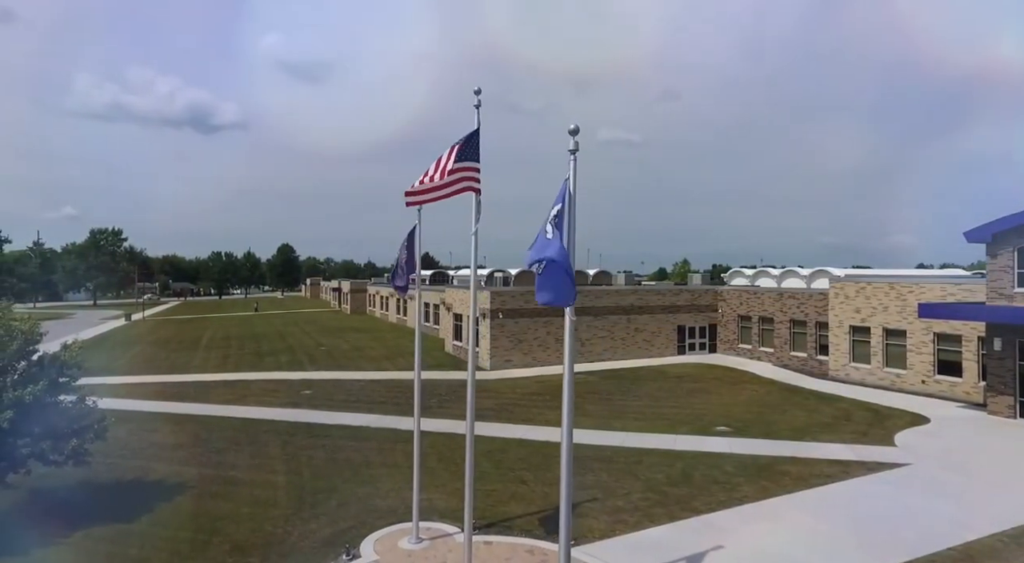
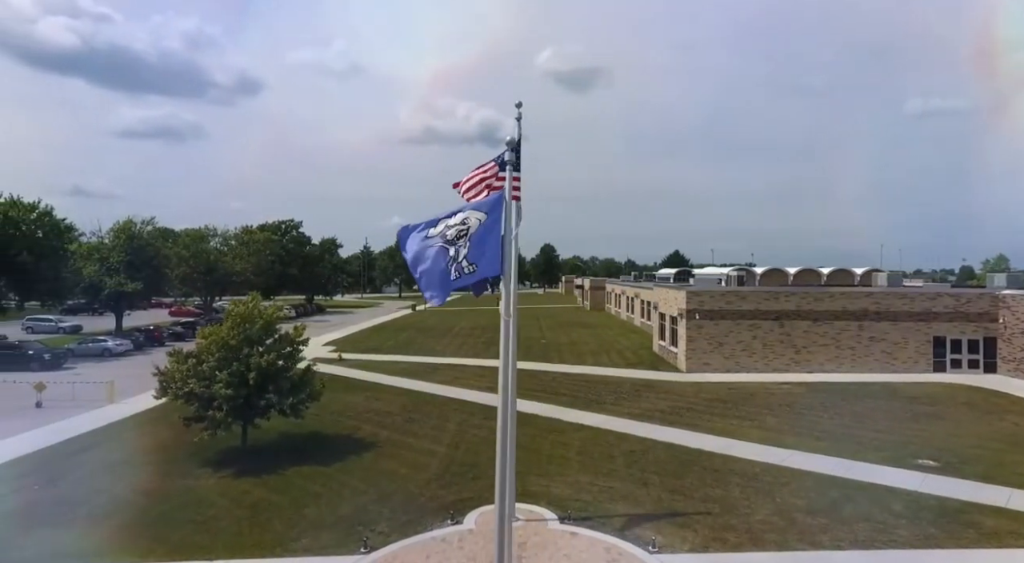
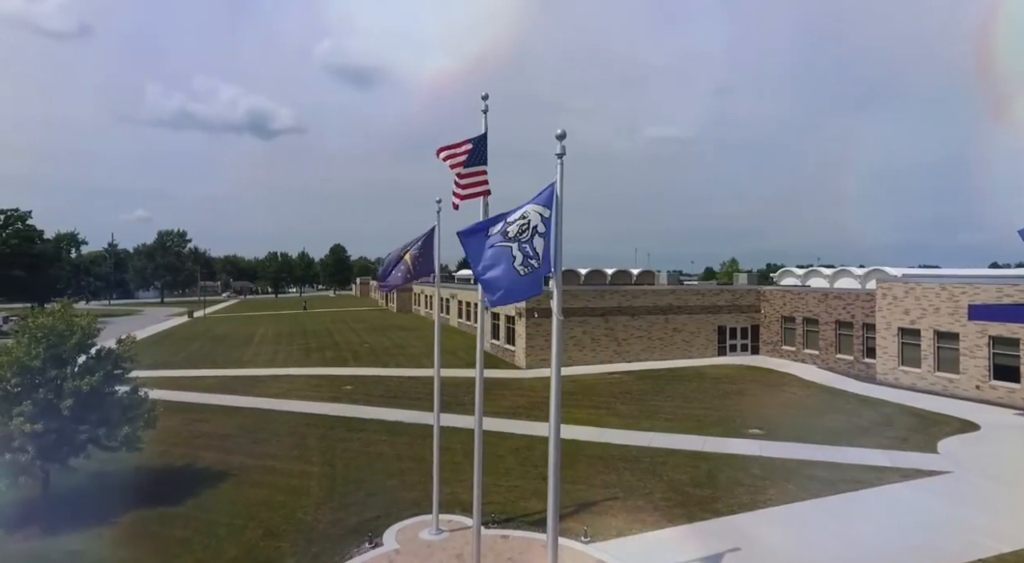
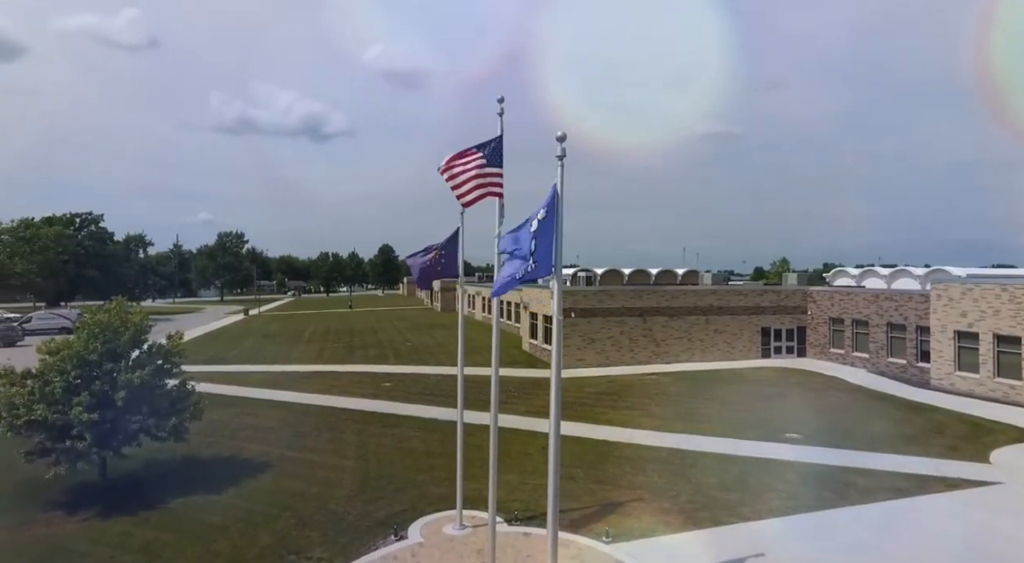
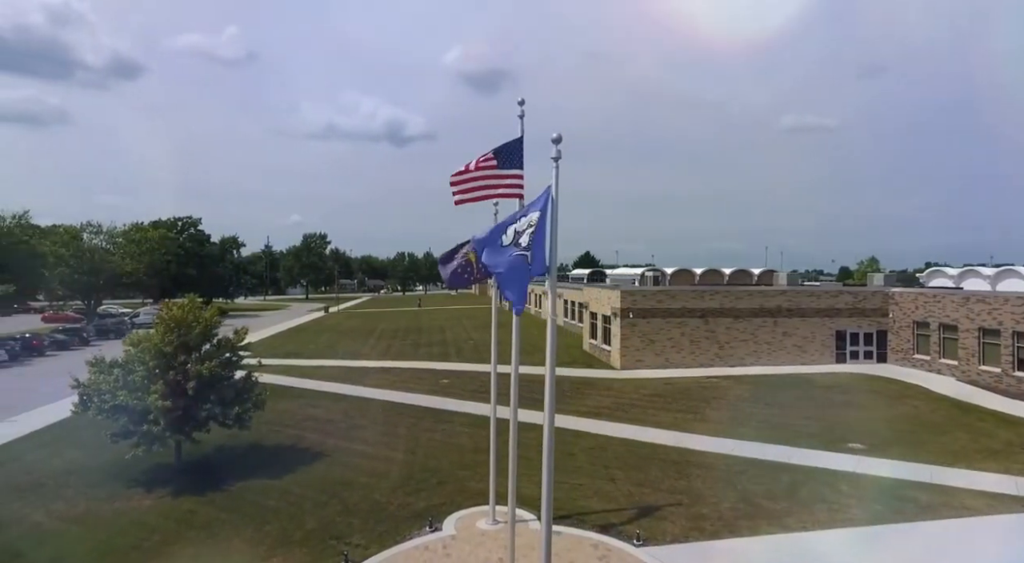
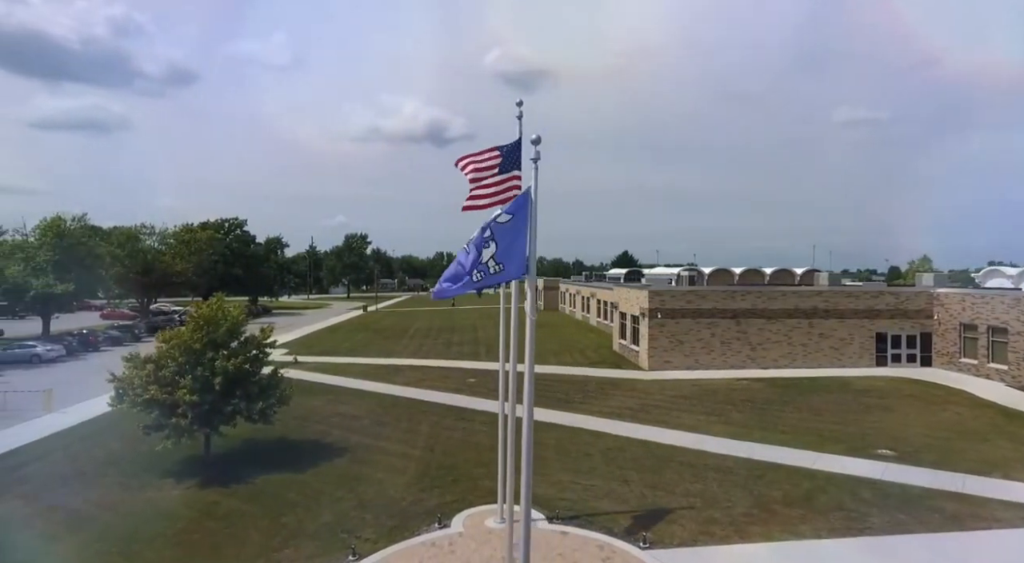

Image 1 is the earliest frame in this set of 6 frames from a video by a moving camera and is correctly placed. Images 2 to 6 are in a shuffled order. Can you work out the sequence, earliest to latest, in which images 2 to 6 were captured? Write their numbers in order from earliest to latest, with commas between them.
3, 4, 5, 6, 2
